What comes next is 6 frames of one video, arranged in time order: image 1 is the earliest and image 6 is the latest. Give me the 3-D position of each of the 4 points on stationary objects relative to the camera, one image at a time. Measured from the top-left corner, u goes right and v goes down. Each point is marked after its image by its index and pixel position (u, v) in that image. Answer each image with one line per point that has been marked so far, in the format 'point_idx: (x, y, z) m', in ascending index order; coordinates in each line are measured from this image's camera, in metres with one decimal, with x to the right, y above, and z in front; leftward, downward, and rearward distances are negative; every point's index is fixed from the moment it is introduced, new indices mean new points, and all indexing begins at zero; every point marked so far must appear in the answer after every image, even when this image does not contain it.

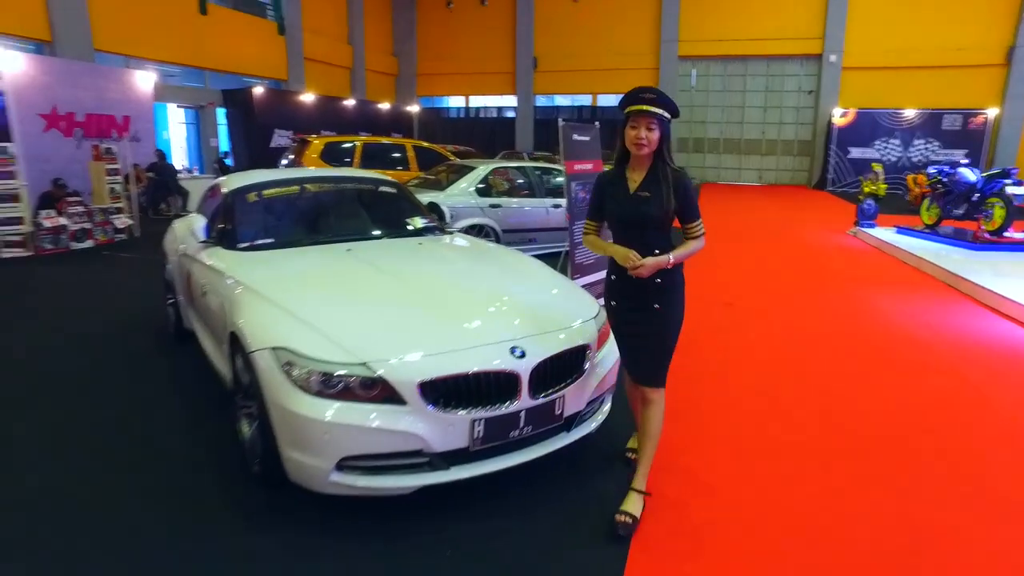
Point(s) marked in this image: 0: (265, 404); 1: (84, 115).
0: (-0.8, -0.4, +2.2) m
1: (-6.3, +2.5, +9.7) m
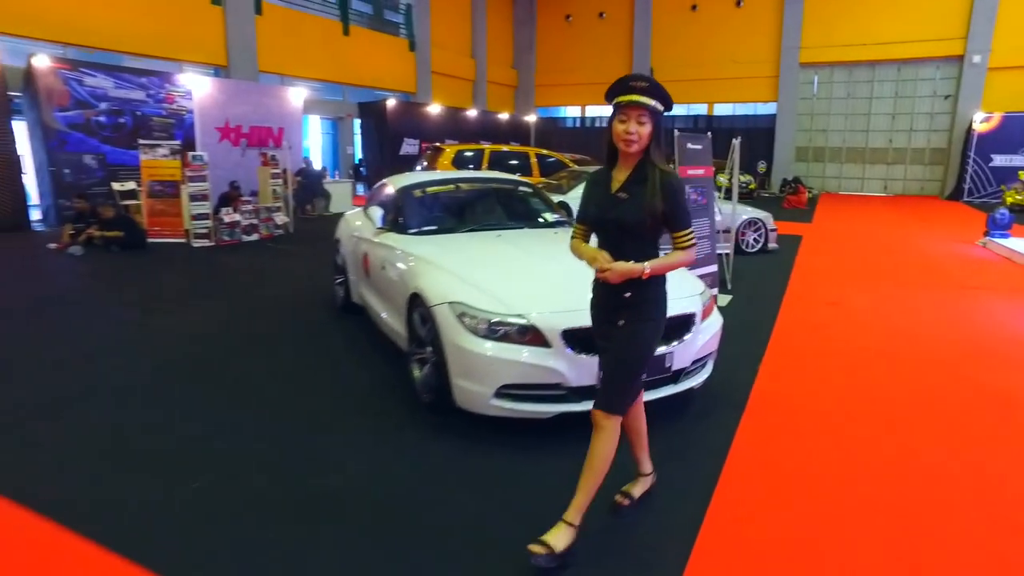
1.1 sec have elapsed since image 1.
0: (-0.3, -0.3, +2.9) m
1: (-4.4, +2.7, +11.2) m
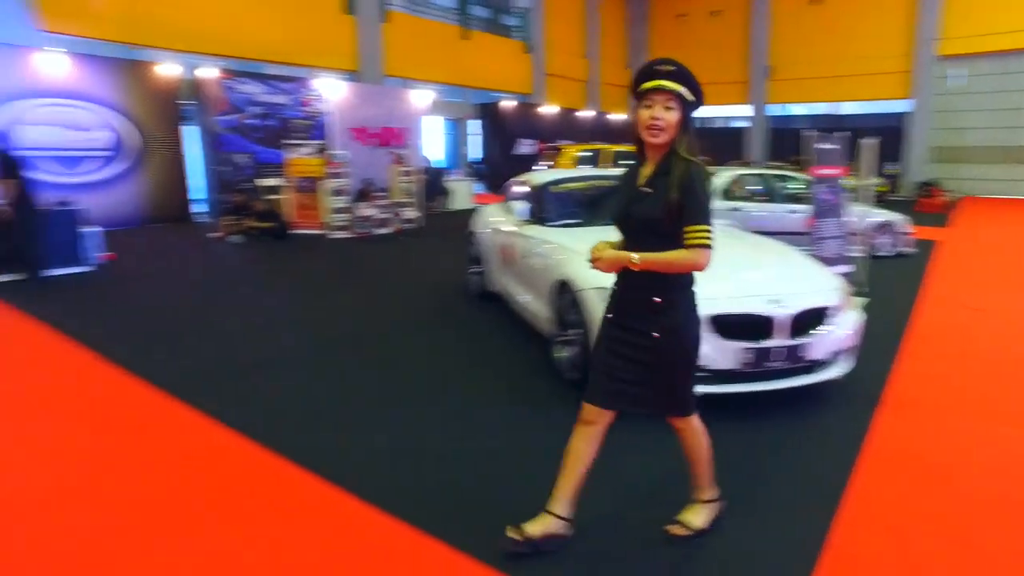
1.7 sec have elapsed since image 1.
0: (+0.4, -0.2, +3.2) m
1: (-2.4, +2.9, +12.0) m
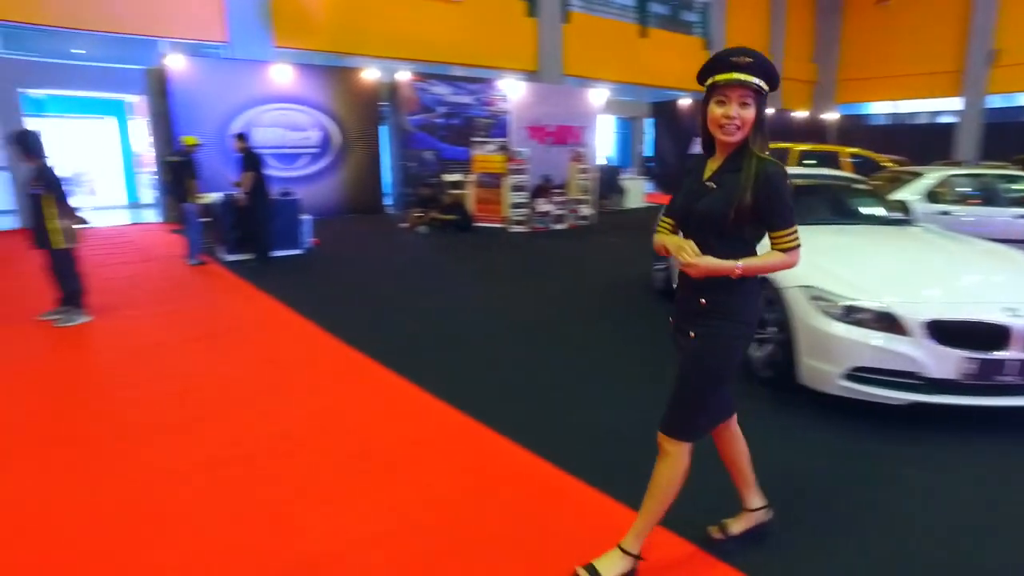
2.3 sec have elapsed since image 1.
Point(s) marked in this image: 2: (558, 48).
0: (+1.3, -0.2, +3.1) m
1: (+0.8, +3.0, +12.3) m
2: (+1.0, +5.4, +15.0) m
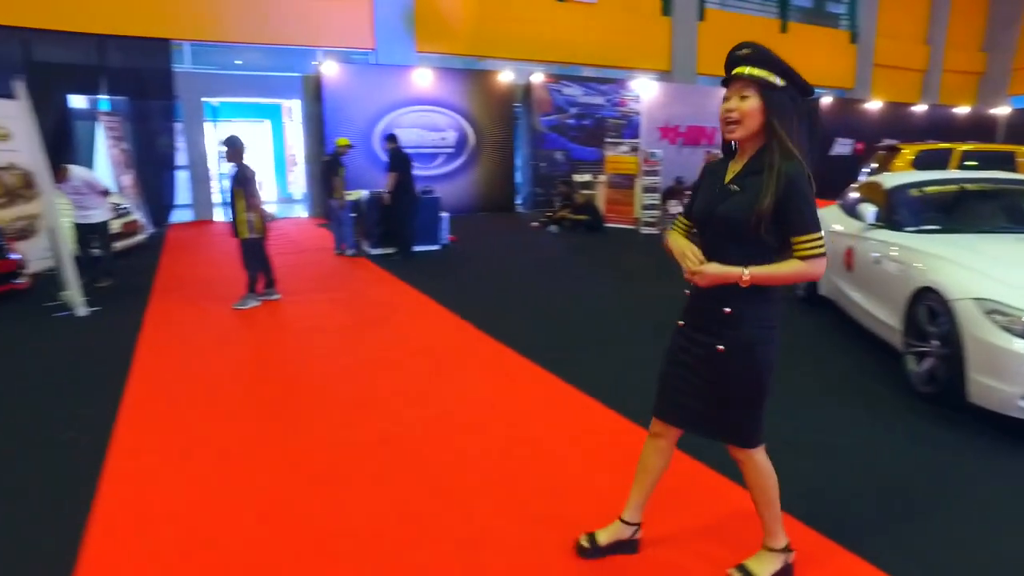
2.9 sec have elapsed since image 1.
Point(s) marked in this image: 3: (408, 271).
0: (+2.0, -0.2, +2.9) m
1: (+3.2, +2.9, +12.1) m
2: (+4.0, +5.4, +14.7) m
3: (-1.2, +0.2, +7.9) m
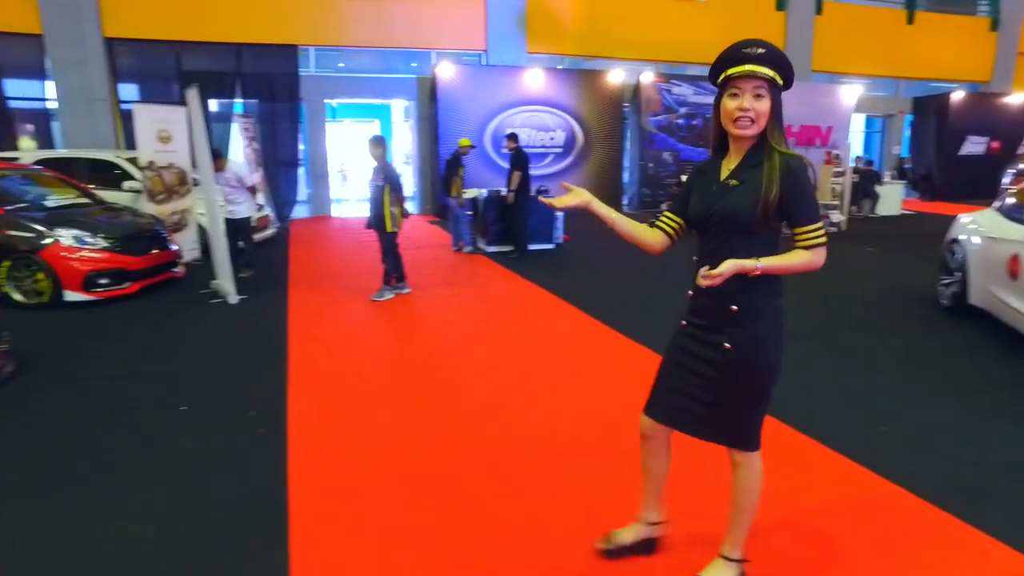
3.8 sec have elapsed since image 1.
0: (+2.7, -0.3, +2.7) m
1: (+5.2, +2.8, +11.6) m
2: (+6.3, +5.2, +14.1) m
3: (+0.2, +0.2, +8.0) m
